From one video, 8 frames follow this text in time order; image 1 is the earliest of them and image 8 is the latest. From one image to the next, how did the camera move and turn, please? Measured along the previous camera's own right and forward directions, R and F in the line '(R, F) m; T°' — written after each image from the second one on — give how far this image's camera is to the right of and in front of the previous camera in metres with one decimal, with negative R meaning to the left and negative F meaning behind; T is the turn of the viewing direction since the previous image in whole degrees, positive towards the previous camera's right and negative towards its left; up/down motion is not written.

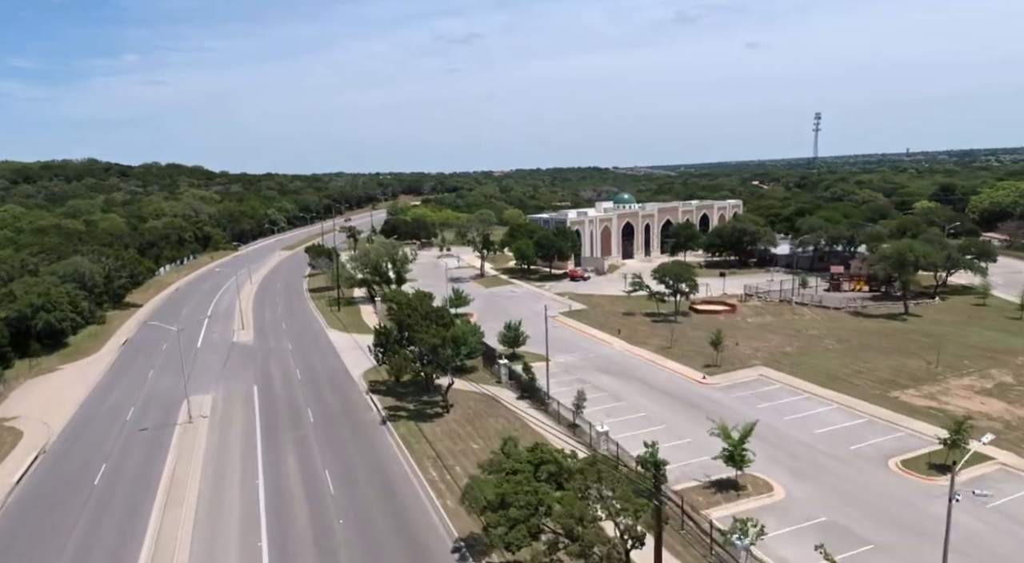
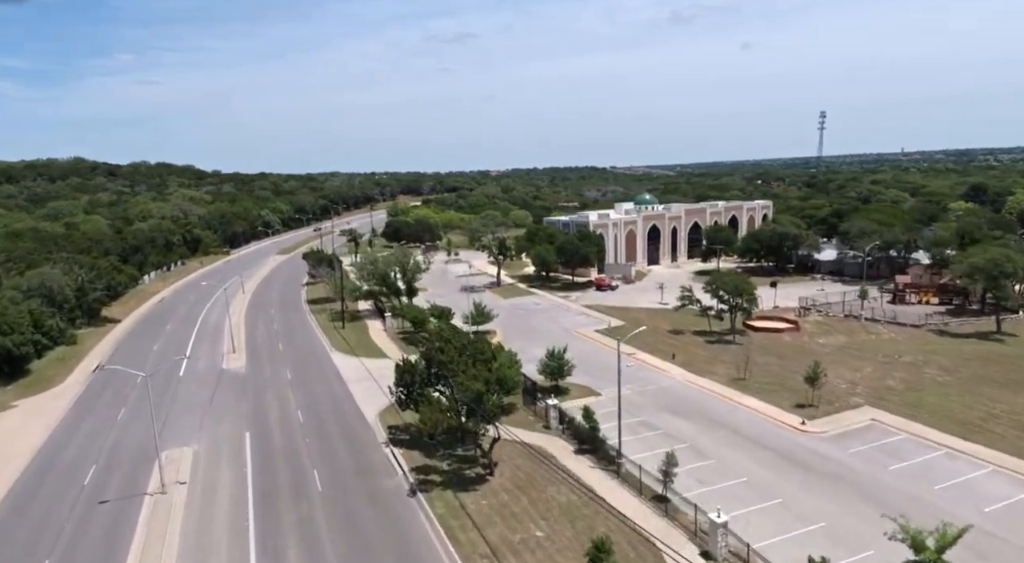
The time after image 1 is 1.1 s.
(-2.9, +8.7) m; 0°
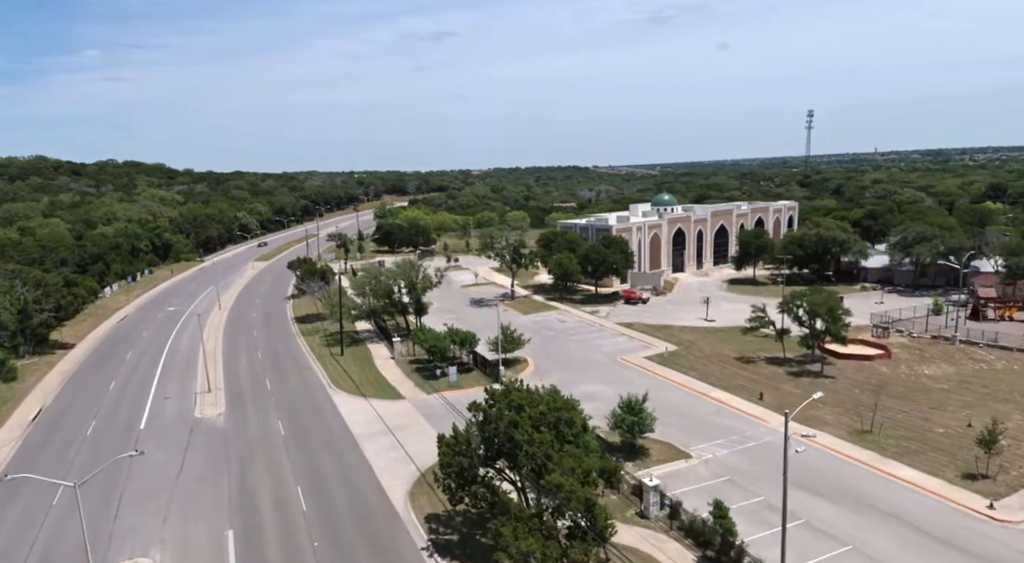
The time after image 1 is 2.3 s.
(-4.0, +10.2) m; +2°
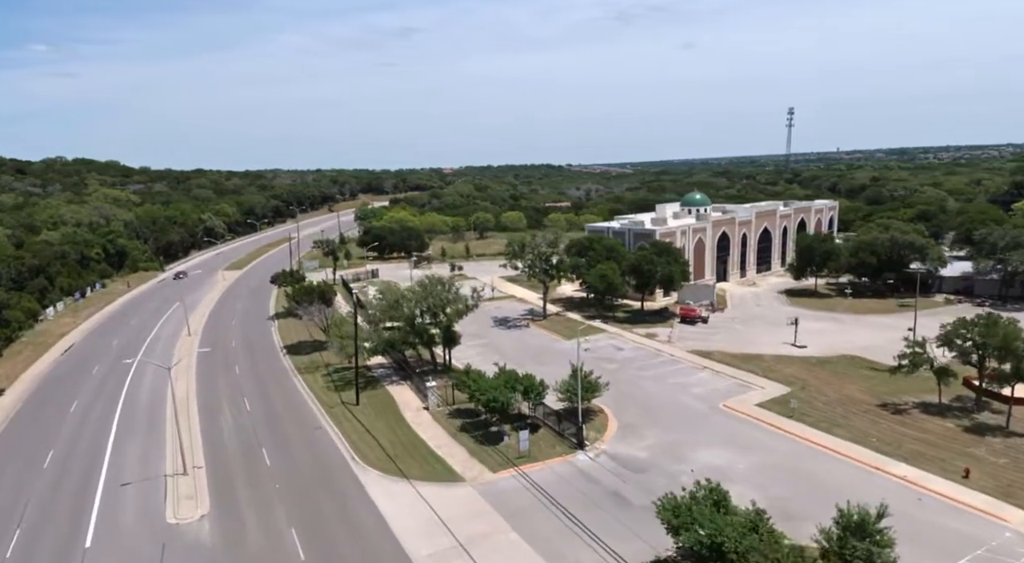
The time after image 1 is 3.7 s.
(-5.8, +12.4) m; +3°
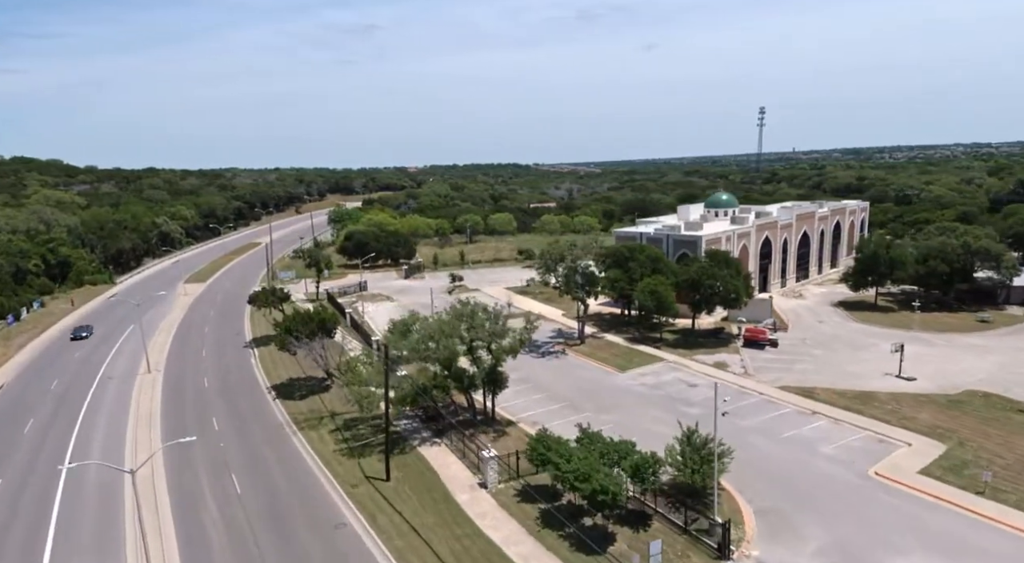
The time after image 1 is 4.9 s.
(-5.2, +10.4) m; +3°
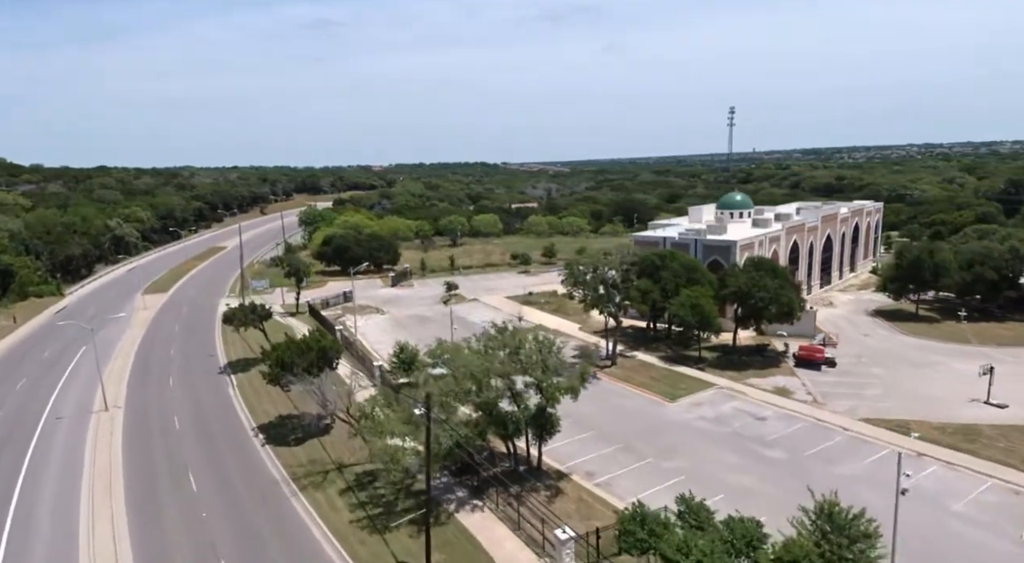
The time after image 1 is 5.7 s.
(-3.7, +7.0) m; +3°
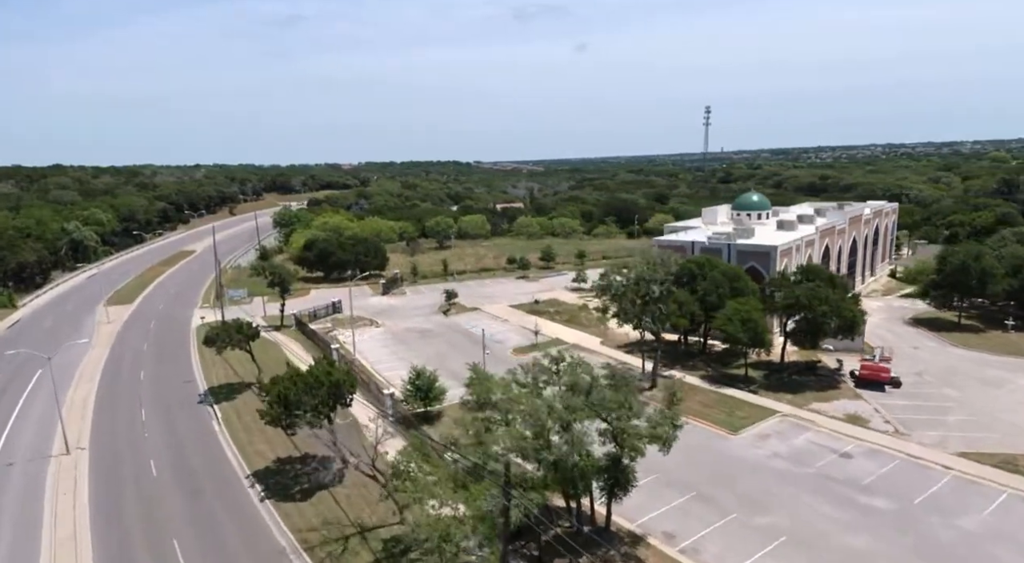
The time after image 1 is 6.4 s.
(-3.3, +5.7) m; +3°
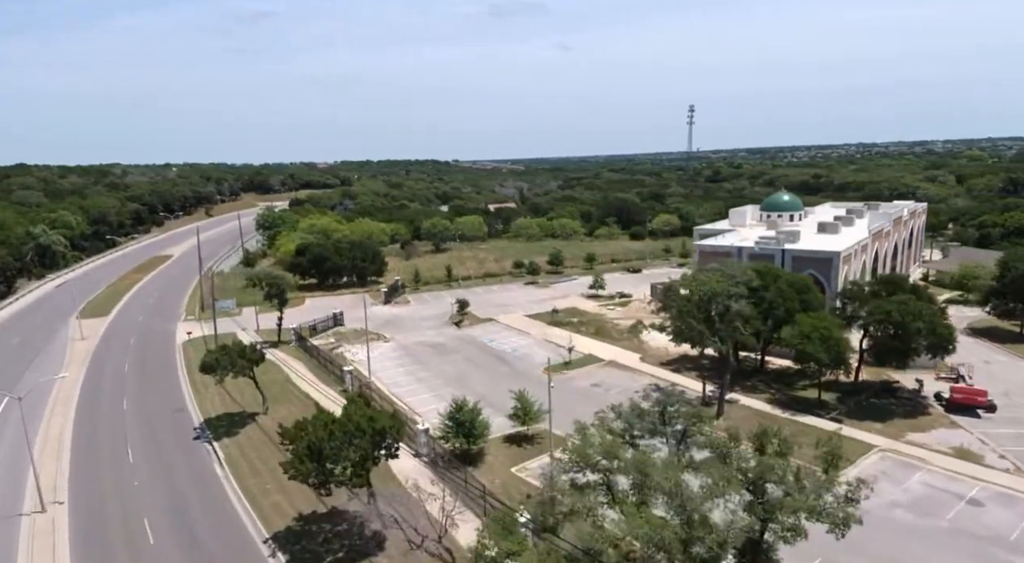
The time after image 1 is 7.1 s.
(-3.5, +5.4) m; +2°
